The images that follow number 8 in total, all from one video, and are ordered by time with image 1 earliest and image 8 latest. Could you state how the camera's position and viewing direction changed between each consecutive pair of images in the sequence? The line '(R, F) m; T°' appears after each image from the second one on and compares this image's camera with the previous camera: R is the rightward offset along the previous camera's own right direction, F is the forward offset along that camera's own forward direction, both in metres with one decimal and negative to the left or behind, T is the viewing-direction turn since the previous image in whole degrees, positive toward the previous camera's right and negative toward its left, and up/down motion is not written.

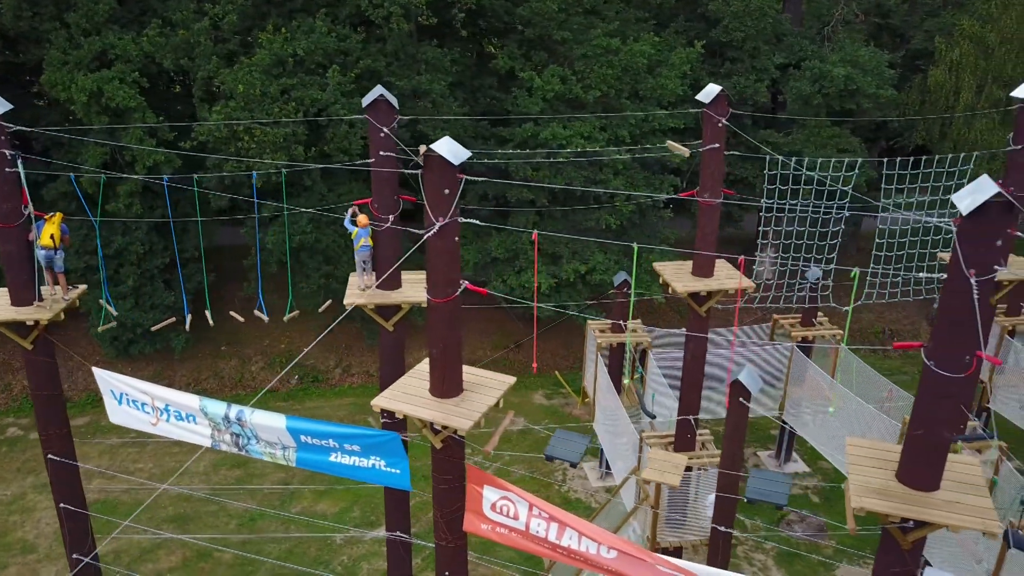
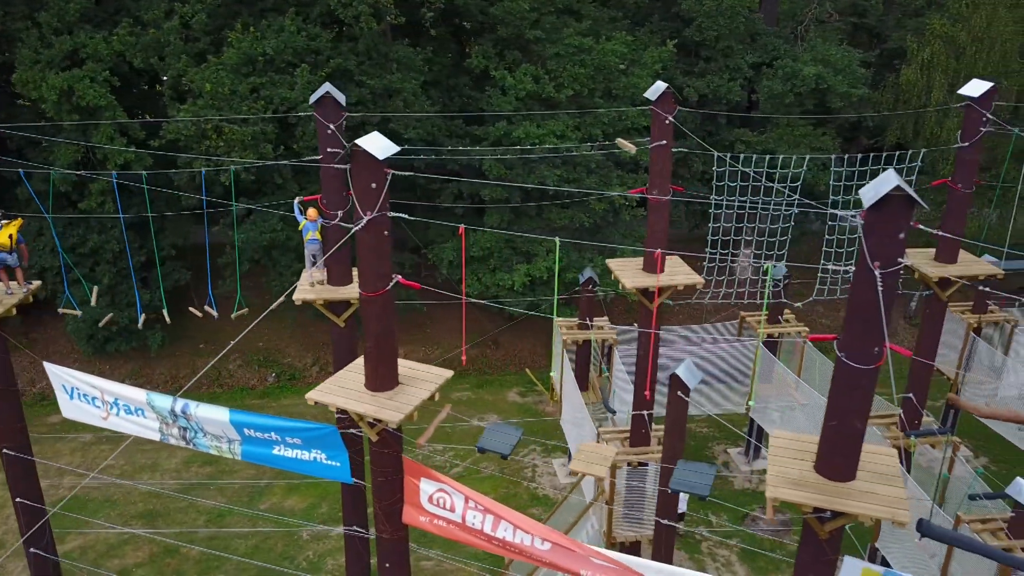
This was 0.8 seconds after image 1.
(+0.5, -0.1) m; 0°
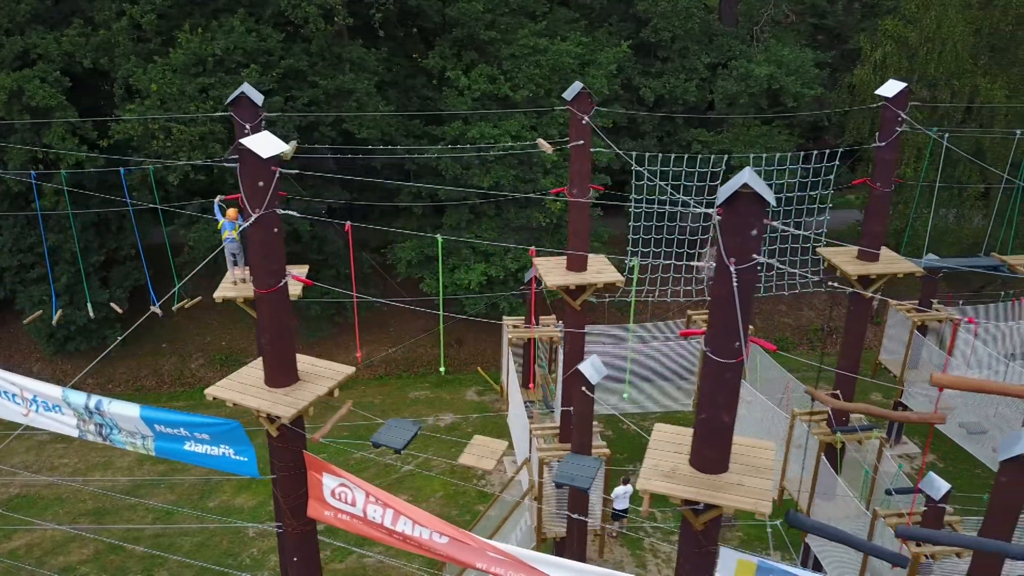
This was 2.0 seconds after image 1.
(+0.8, -0.1) m; 0°
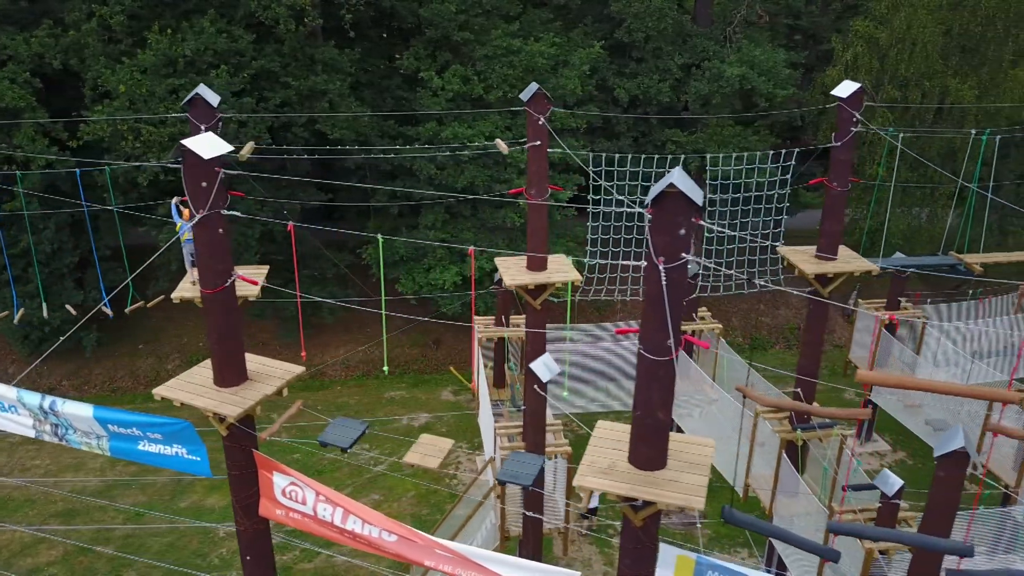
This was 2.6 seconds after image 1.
(+0.3, 0.0) m; 0°
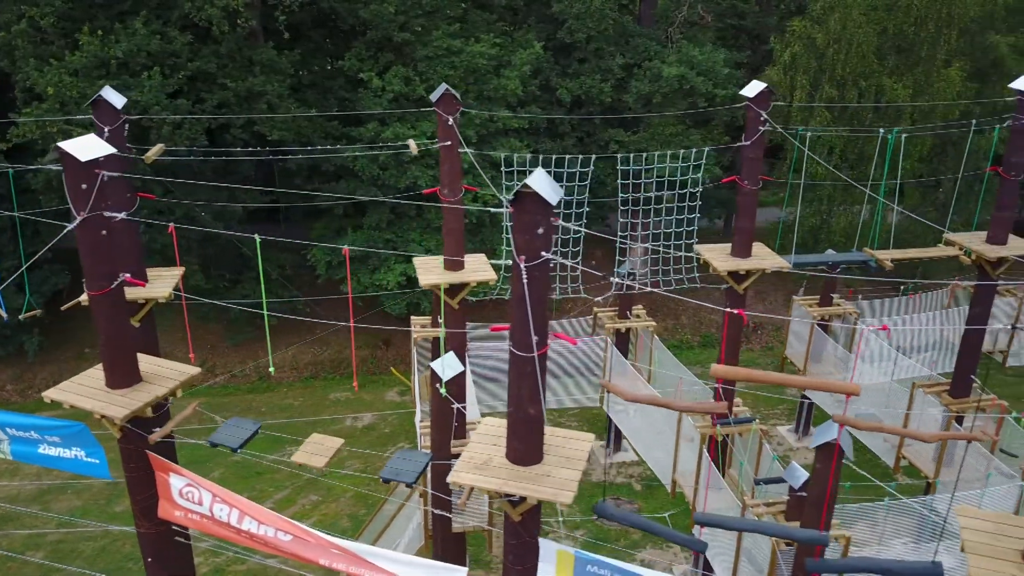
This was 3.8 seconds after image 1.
(+0.7, -0.1) m; +1°
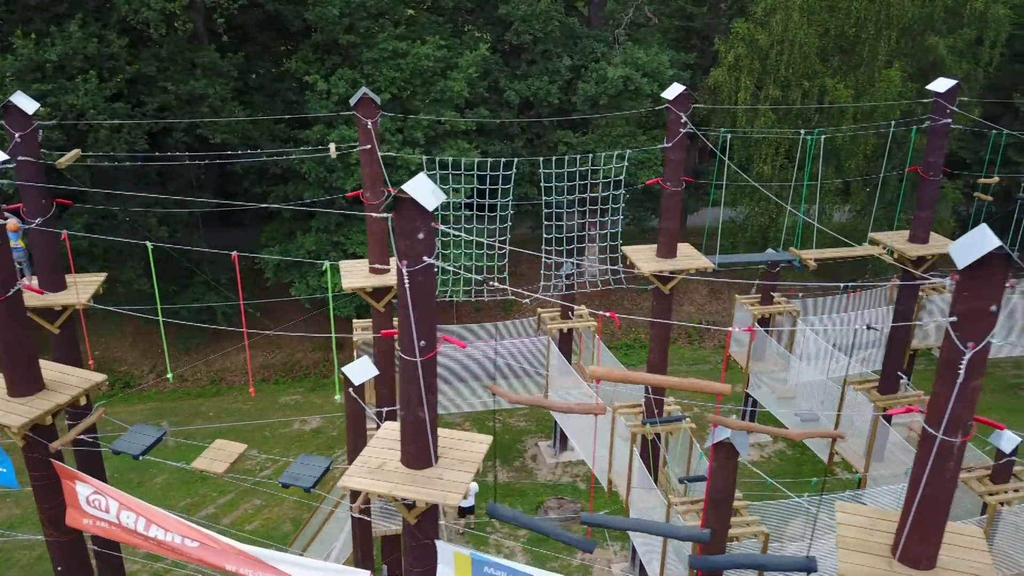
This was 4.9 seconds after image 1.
(+0.6, 0.0) m; +1°
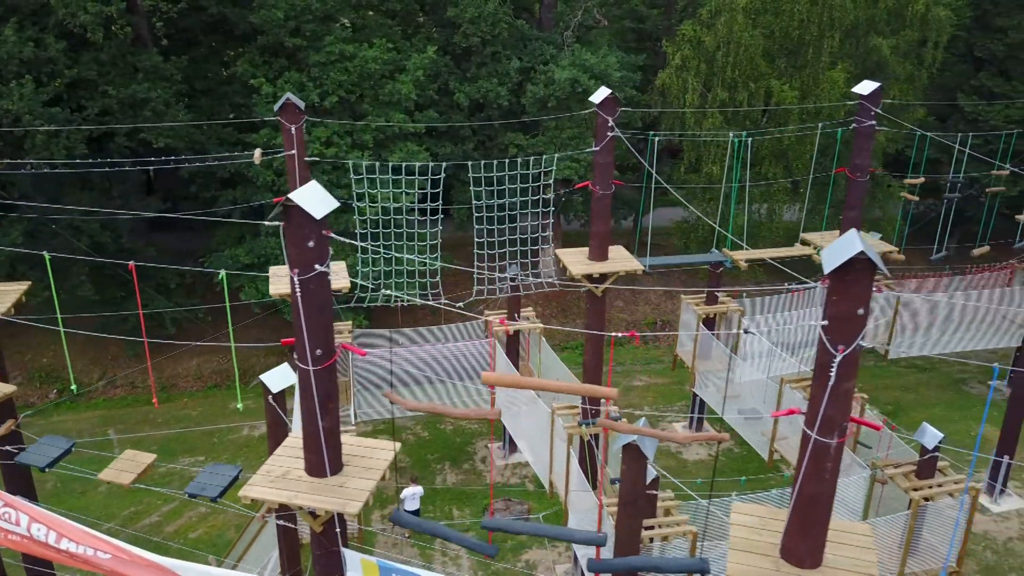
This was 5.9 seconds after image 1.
(+0.5, 0.0) m; +2°
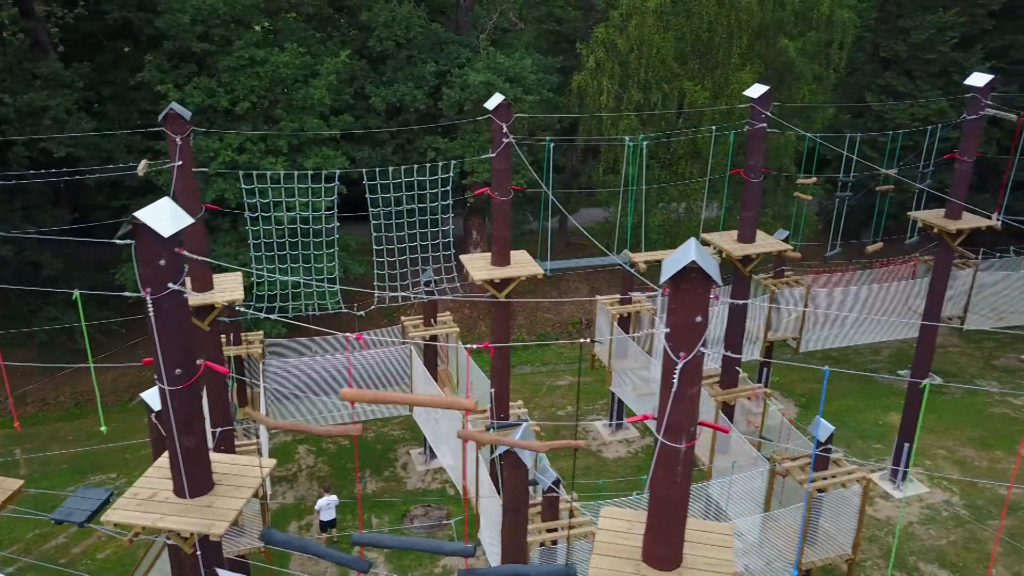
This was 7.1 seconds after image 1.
(+0.5, 0.0) m; +4°
